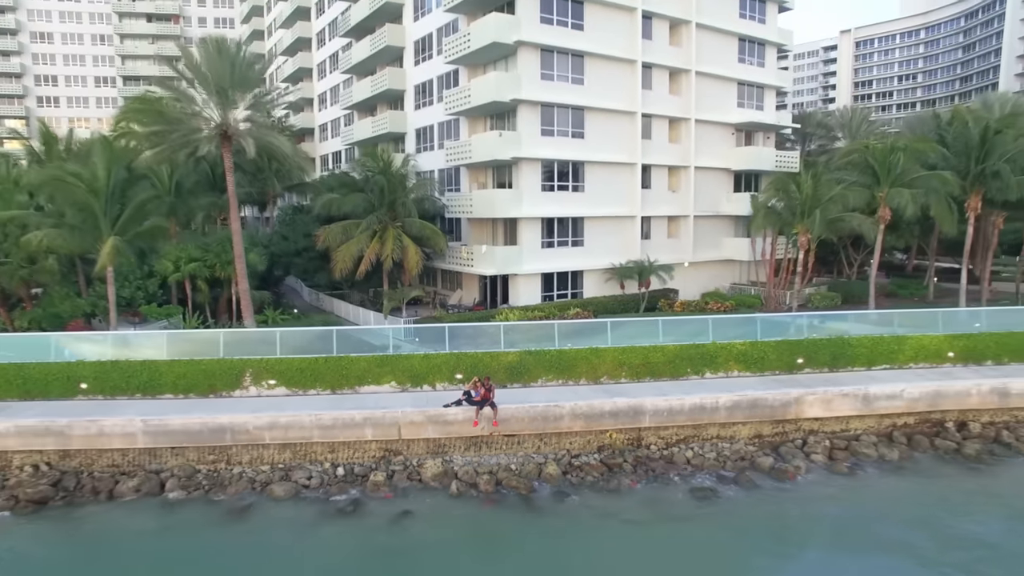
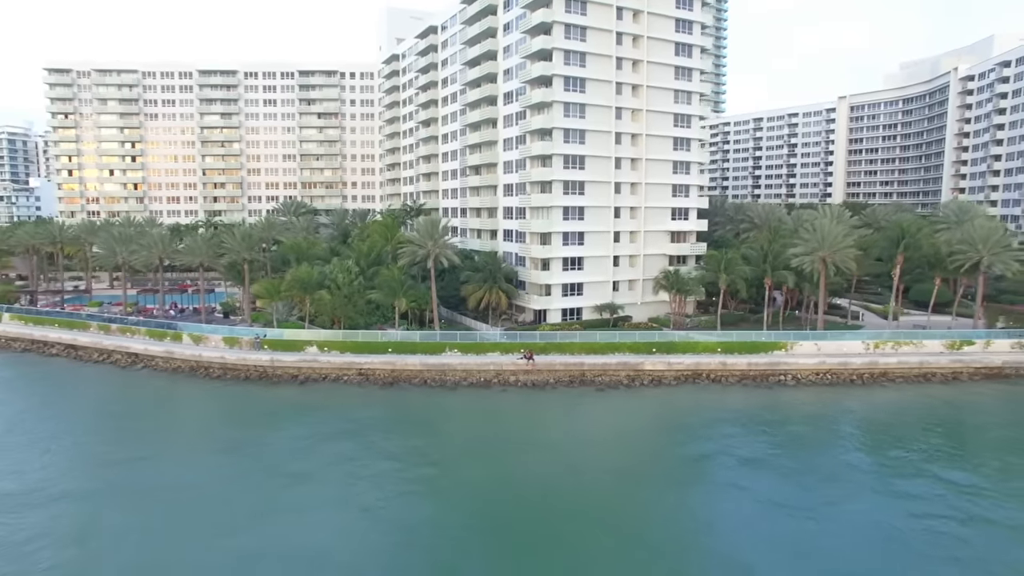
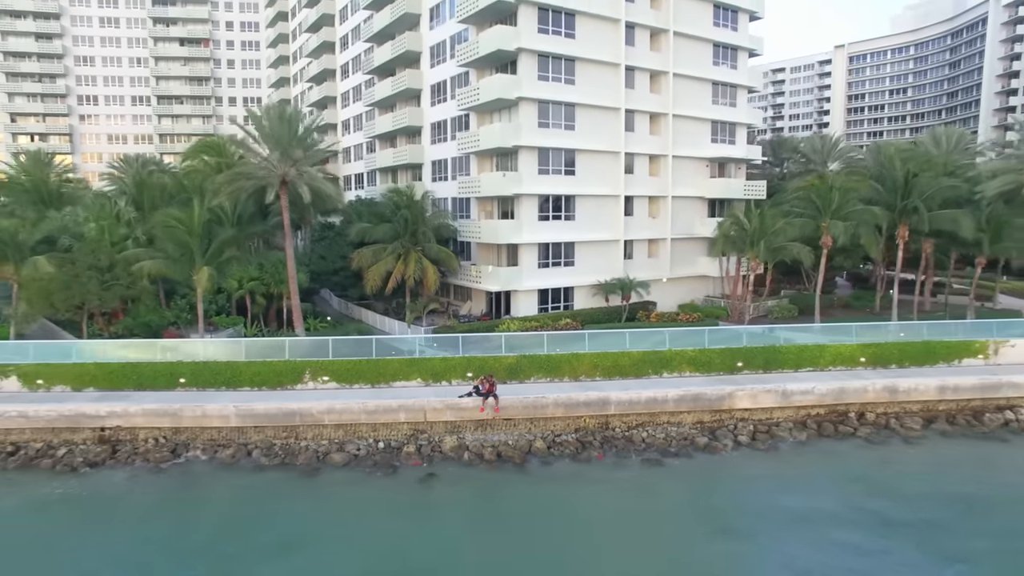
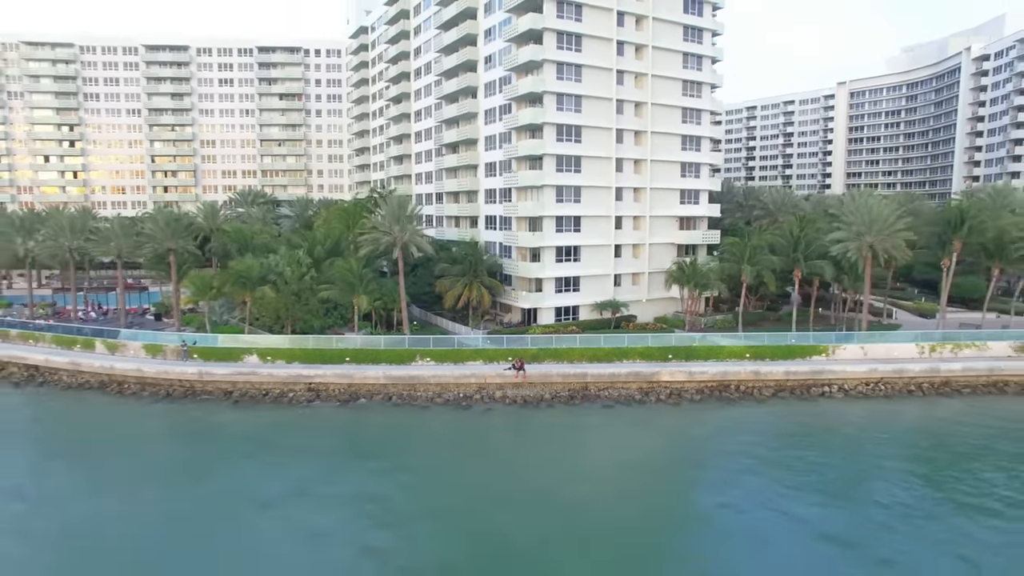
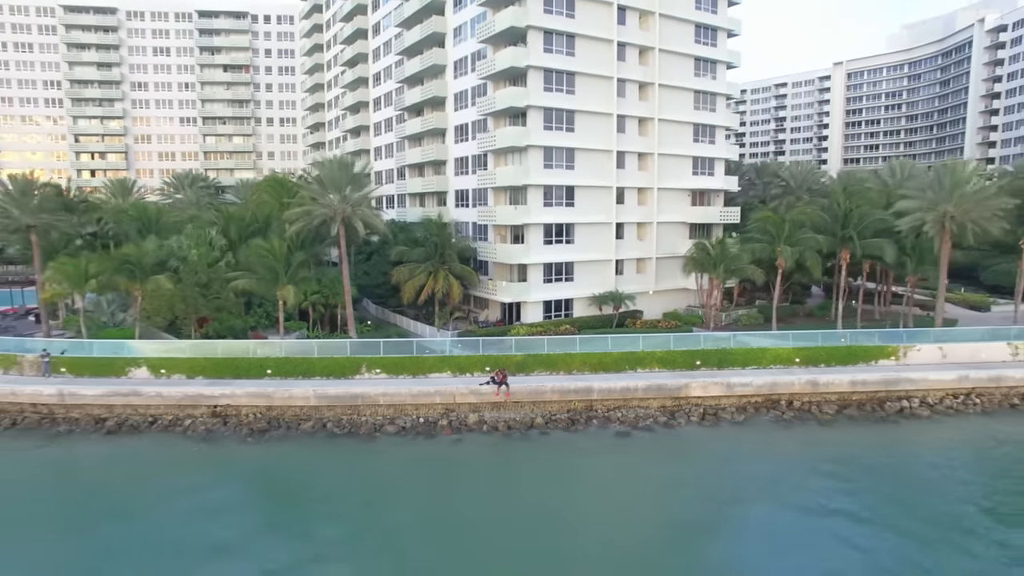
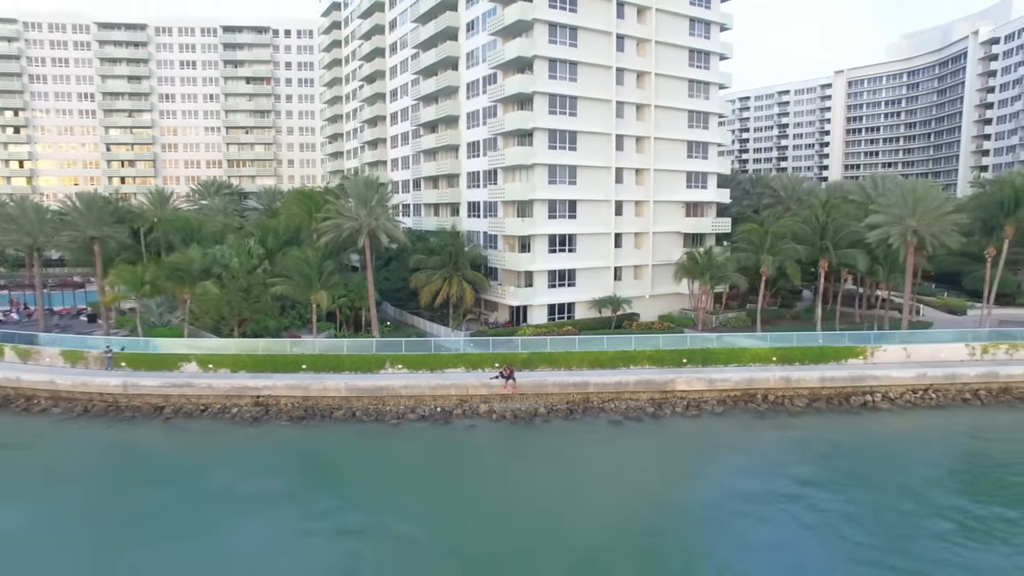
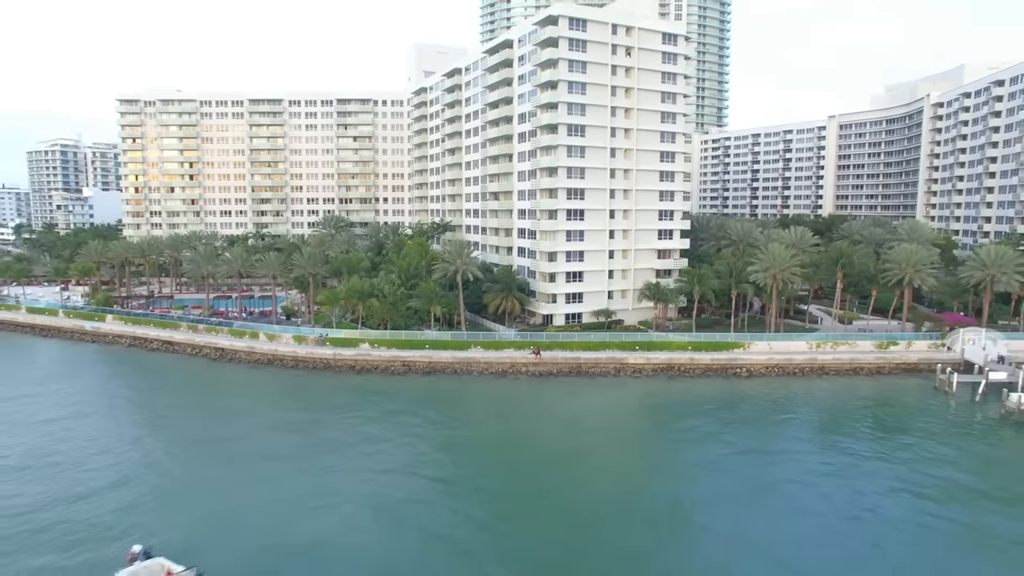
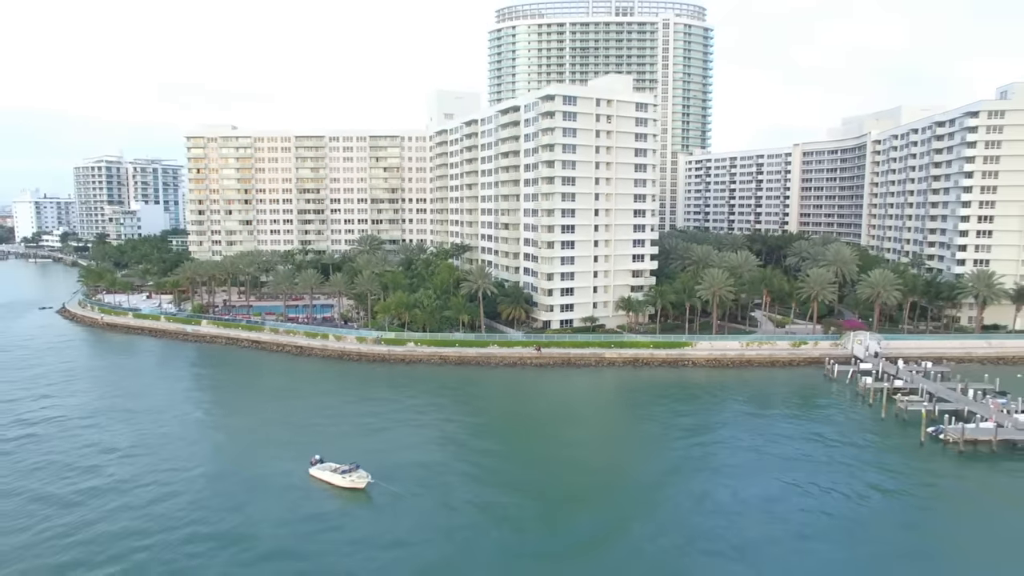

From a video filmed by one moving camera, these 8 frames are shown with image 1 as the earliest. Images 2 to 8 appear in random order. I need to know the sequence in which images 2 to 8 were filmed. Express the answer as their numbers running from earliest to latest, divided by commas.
3, 5, 6, 4, 2, 7, 8
